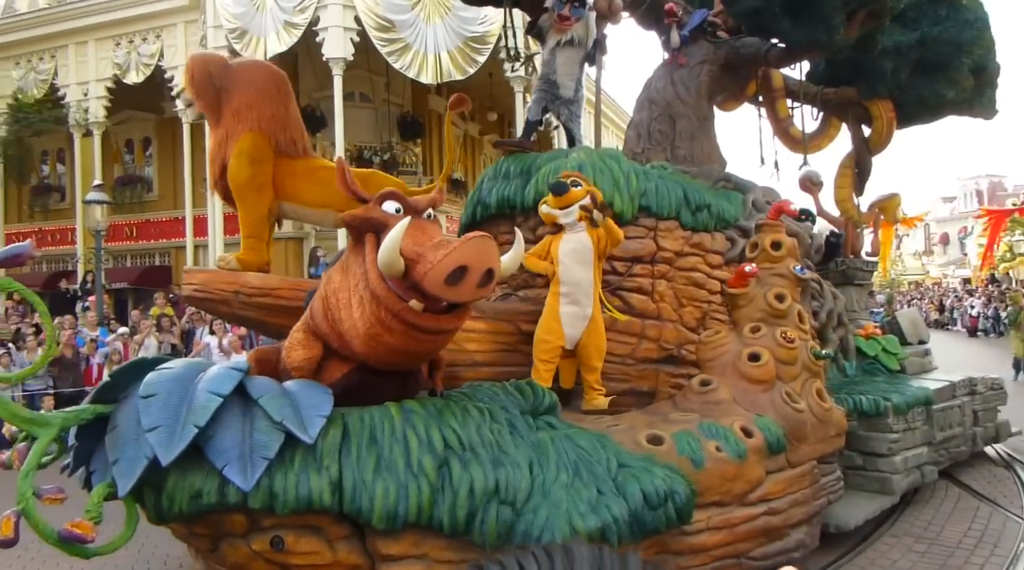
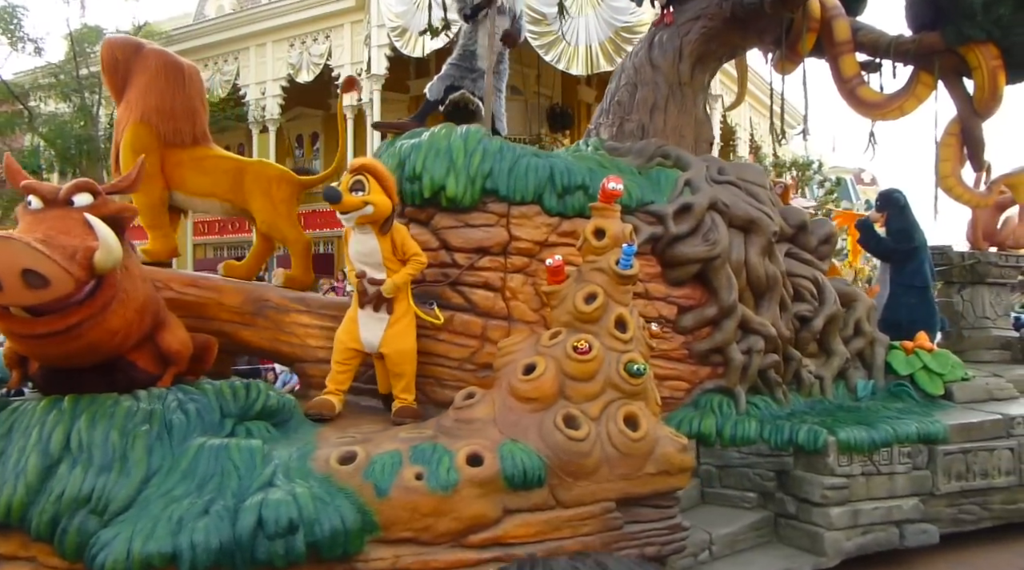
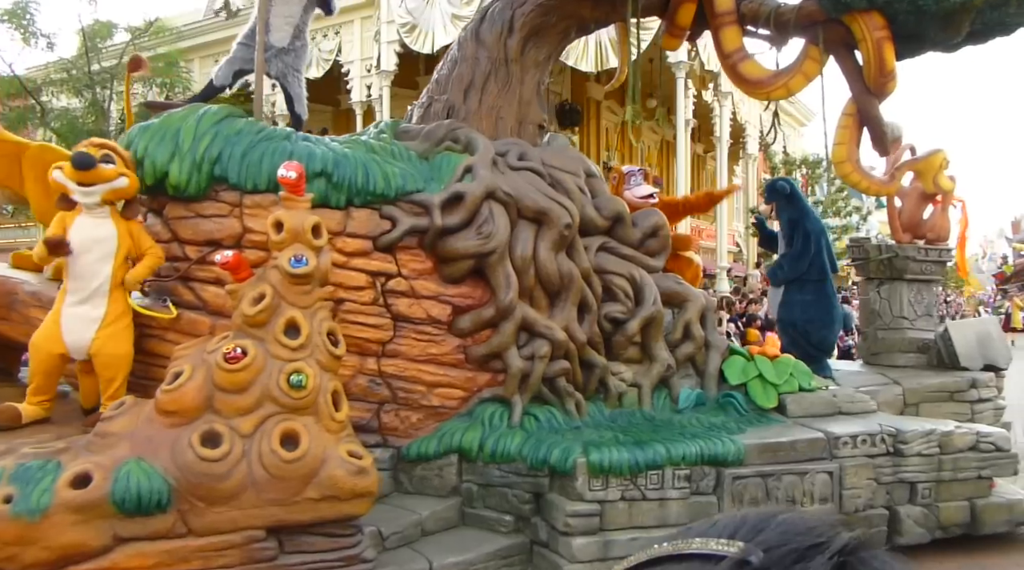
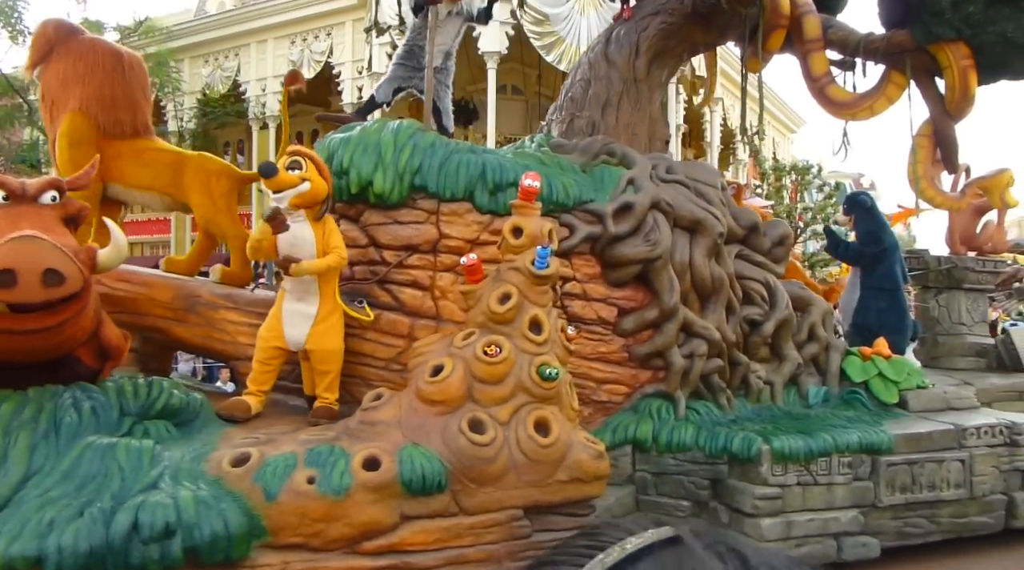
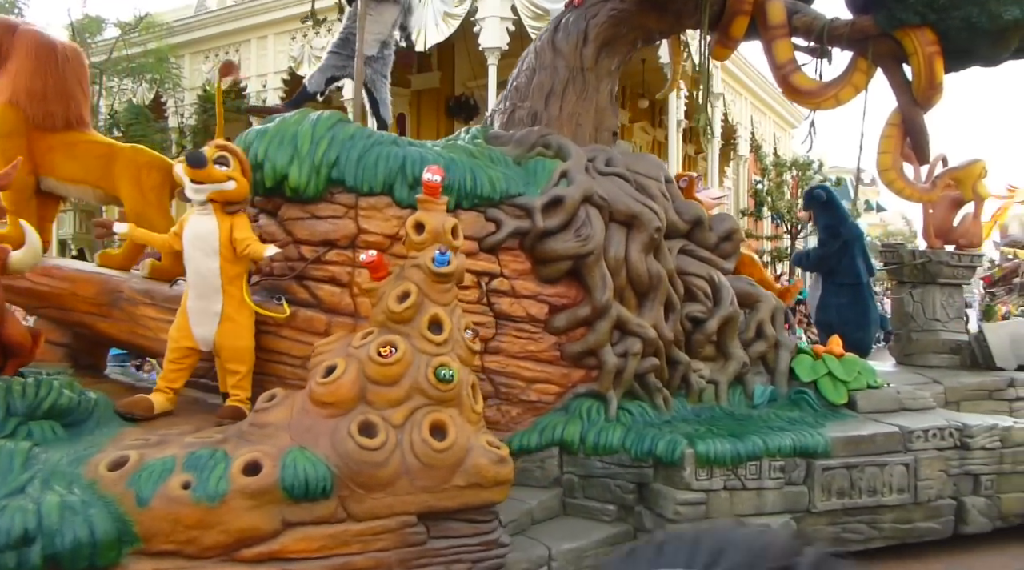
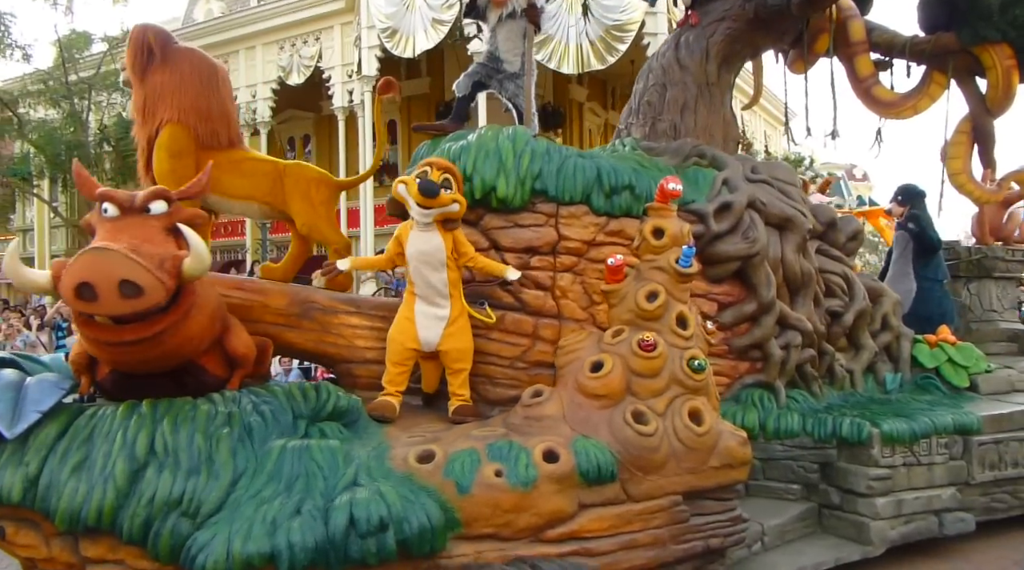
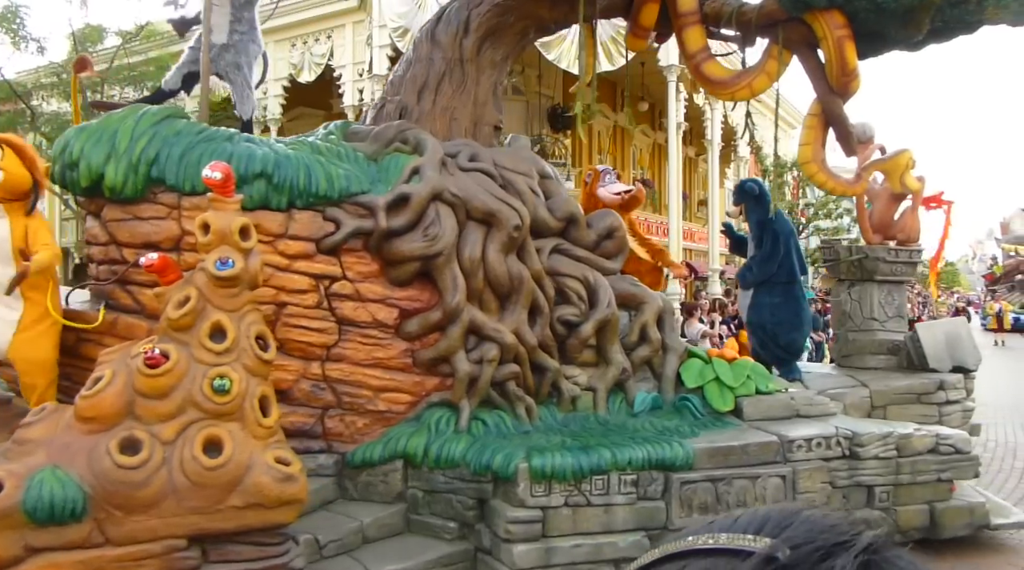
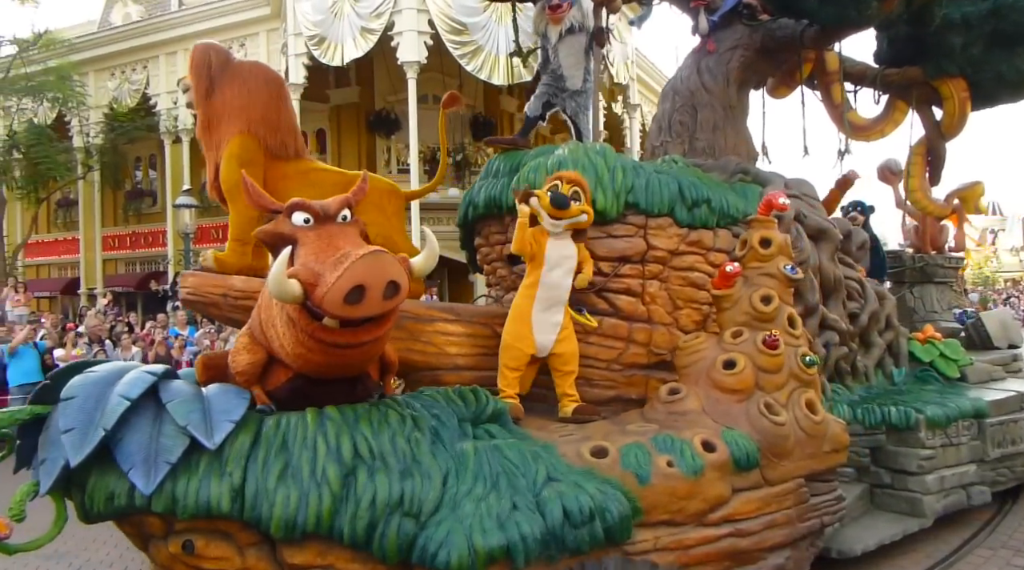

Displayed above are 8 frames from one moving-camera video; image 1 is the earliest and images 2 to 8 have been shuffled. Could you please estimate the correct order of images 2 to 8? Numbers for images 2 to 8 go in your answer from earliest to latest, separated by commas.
8, 6, 2, 4, 5, 3, 7
